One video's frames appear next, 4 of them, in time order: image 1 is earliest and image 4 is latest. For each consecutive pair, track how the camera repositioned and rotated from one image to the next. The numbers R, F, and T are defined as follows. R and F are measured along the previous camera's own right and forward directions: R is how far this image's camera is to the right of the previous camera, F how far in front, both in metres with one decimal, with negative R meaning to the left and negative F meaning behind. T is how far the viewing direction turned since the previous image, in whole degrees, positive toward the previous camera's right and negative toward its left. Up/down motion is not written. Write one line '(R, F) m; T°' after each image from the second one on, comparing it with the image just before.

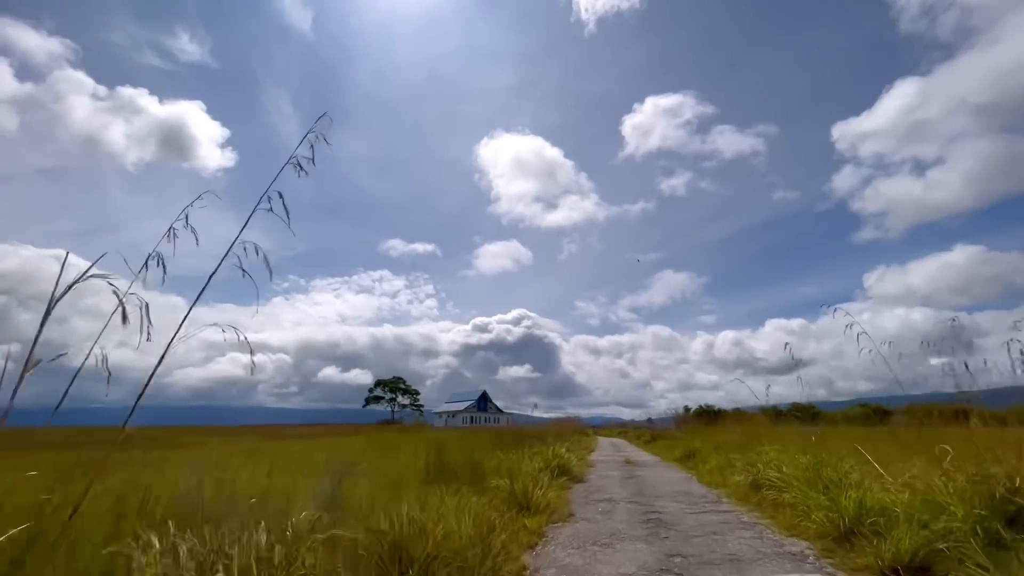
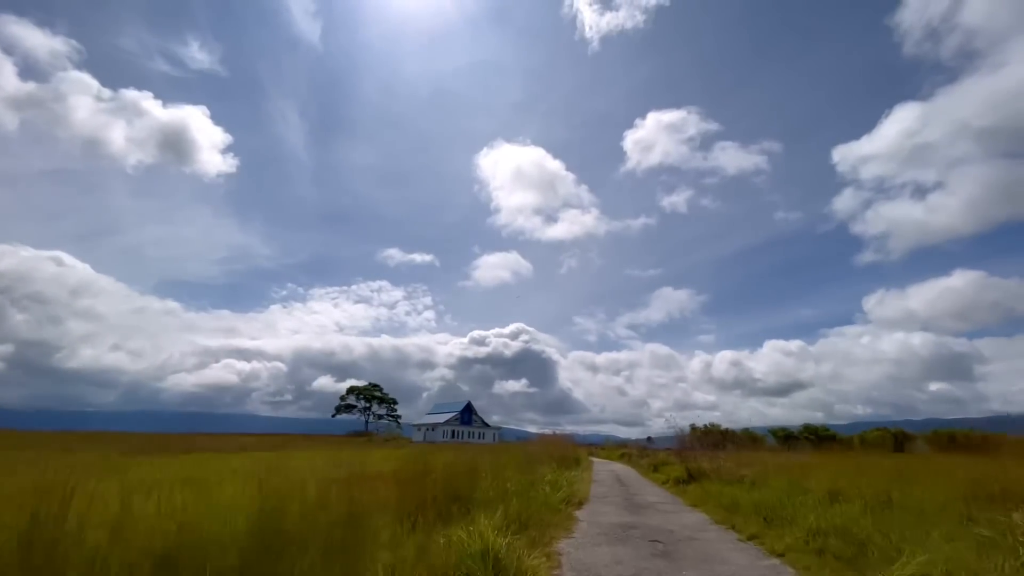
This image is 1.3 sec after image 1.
(0.0, +1.0) m; 0°
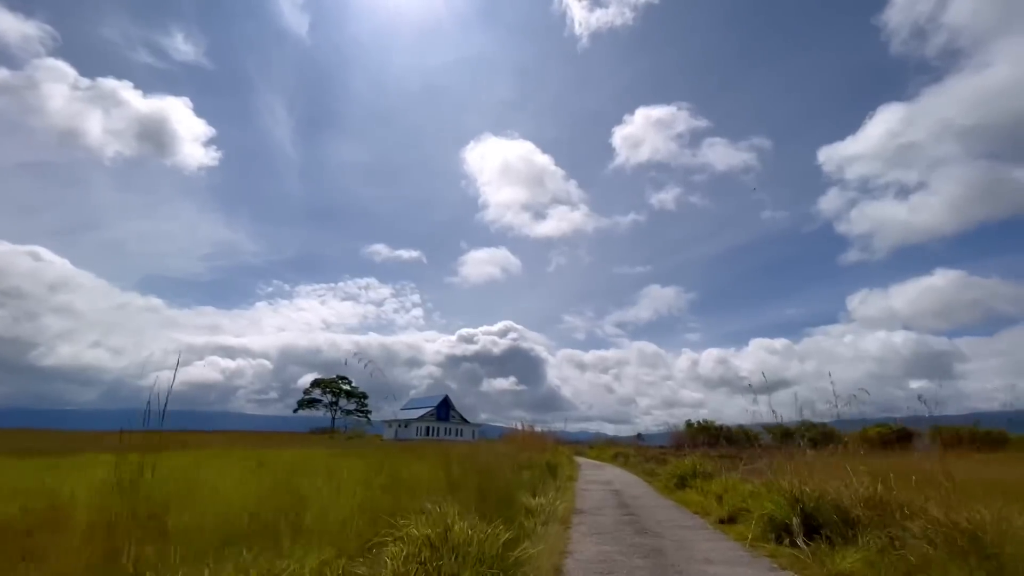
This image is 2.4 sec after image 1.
(+0.2, +1.2) m; +1°
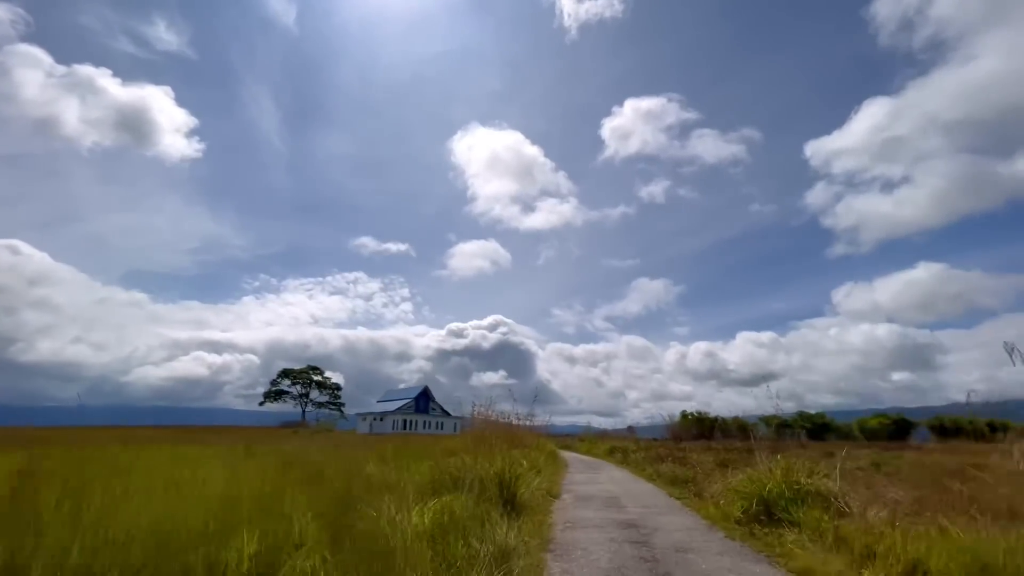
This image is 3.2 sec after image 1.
(+0.2, +0.9) m; +1°
